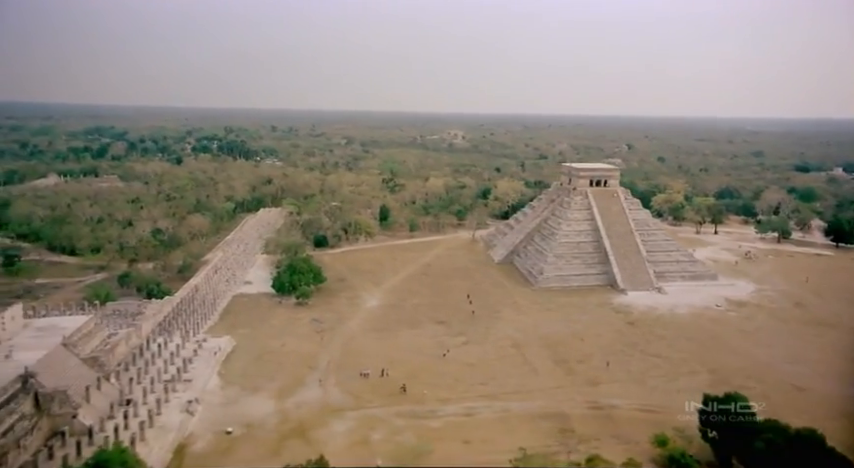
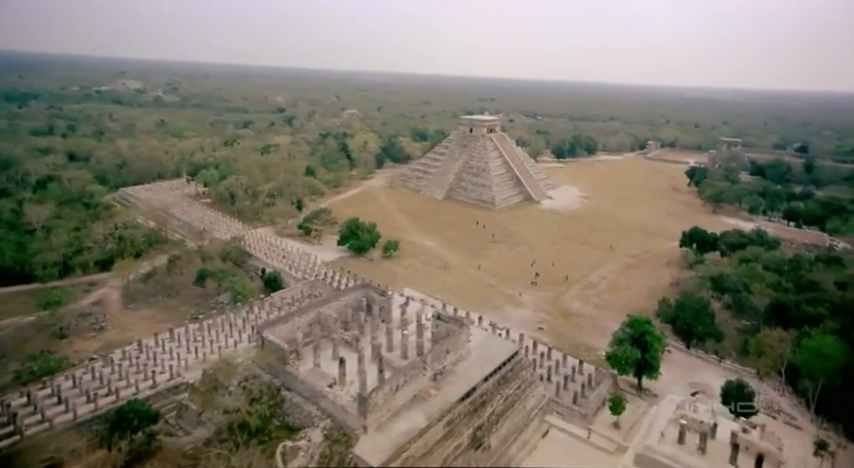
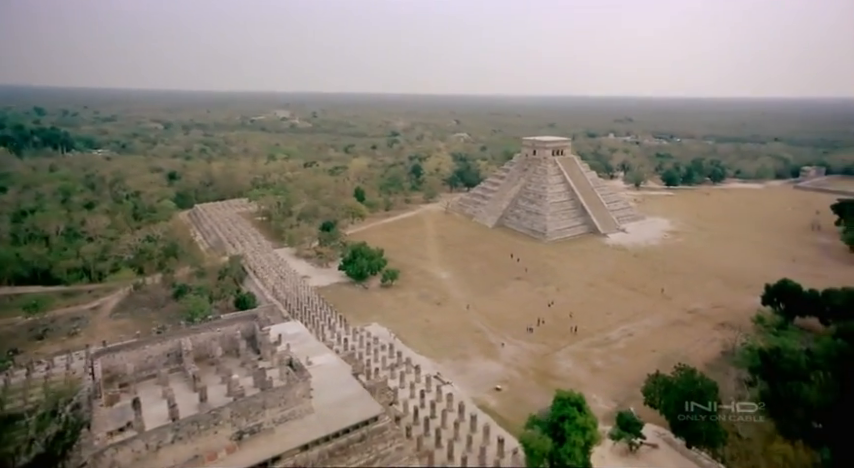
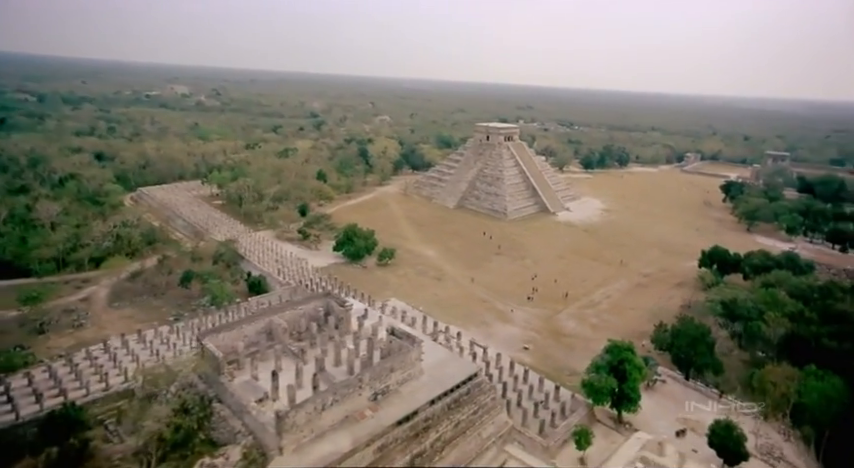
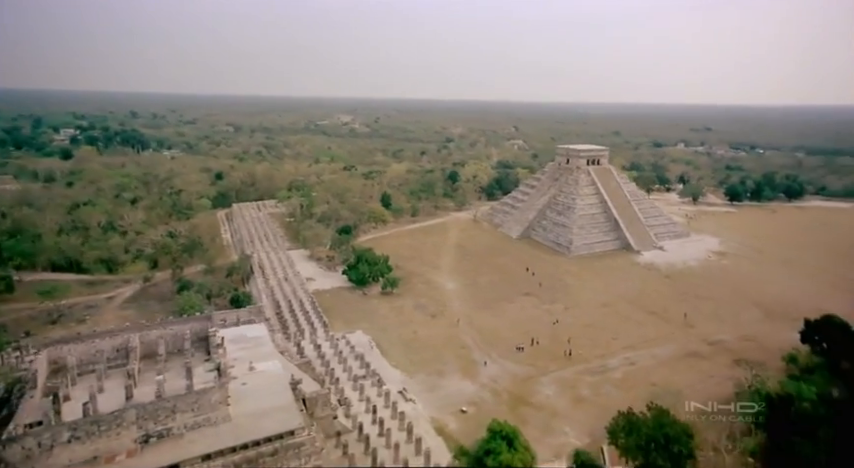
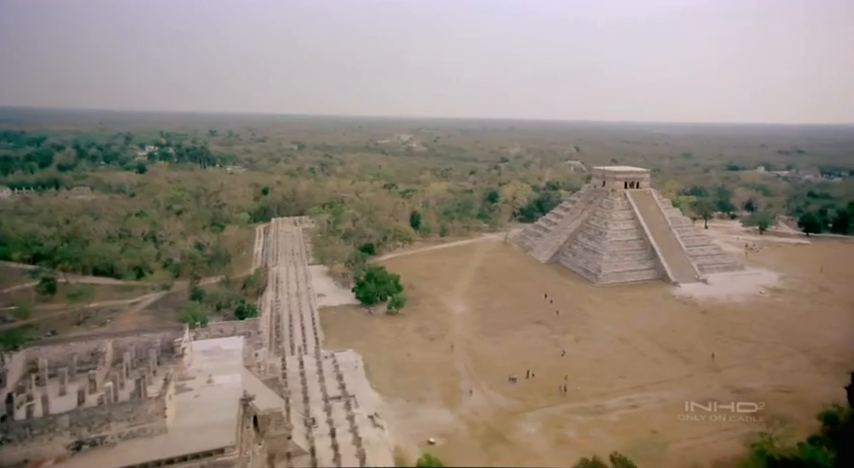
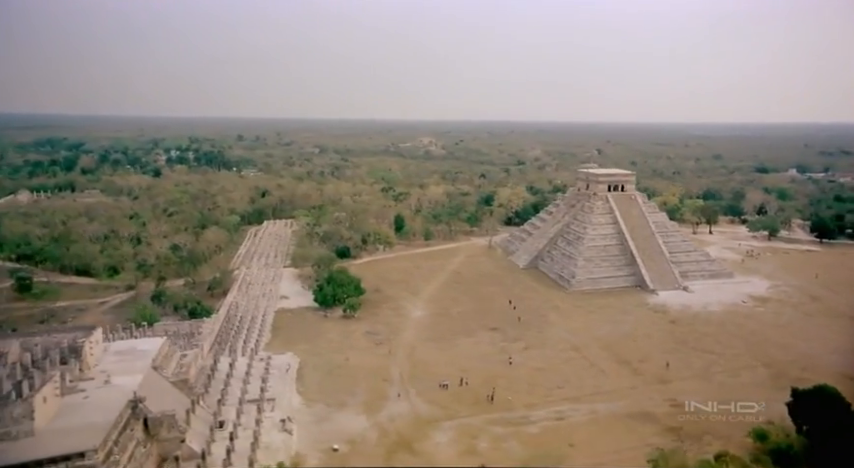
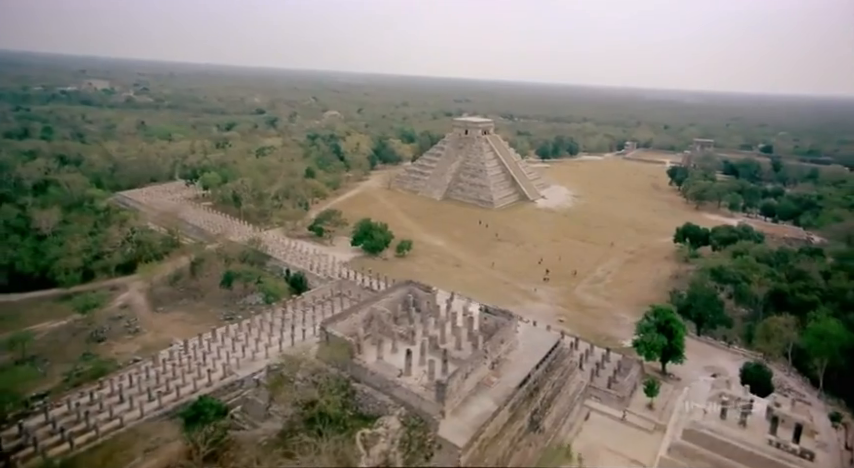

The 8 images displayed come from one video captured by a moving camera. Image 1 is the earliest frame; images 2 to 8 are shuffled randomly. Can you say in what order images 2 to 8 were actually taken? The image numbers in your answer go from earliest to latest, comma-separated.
7, 6, 5, 3, 4, 2, 8
